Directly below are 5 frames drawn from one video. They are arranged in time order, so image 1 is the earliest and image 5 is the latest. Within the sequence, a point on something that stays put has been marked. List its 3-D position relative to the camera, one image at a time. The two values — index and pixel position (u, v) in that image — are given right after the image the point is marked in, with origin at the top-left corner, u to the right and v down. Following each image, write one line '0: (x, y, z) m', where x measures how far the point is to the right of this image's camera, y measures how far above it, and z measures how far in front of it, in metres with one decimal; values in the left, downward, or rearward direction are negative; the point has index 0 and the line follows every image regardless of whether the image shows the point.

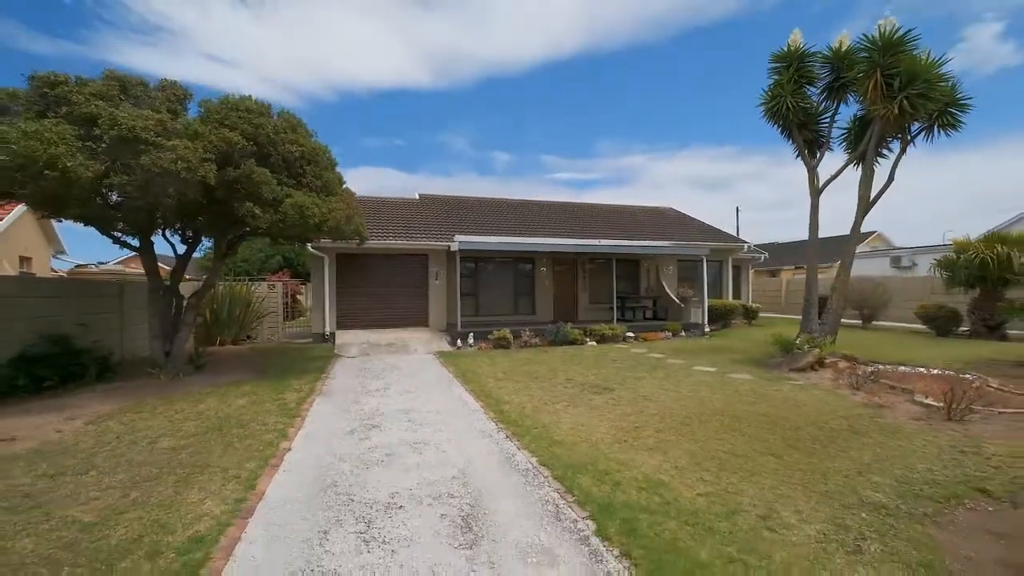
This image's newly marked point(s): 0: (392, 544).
0: (-0.8, -1.6, +3.1) m
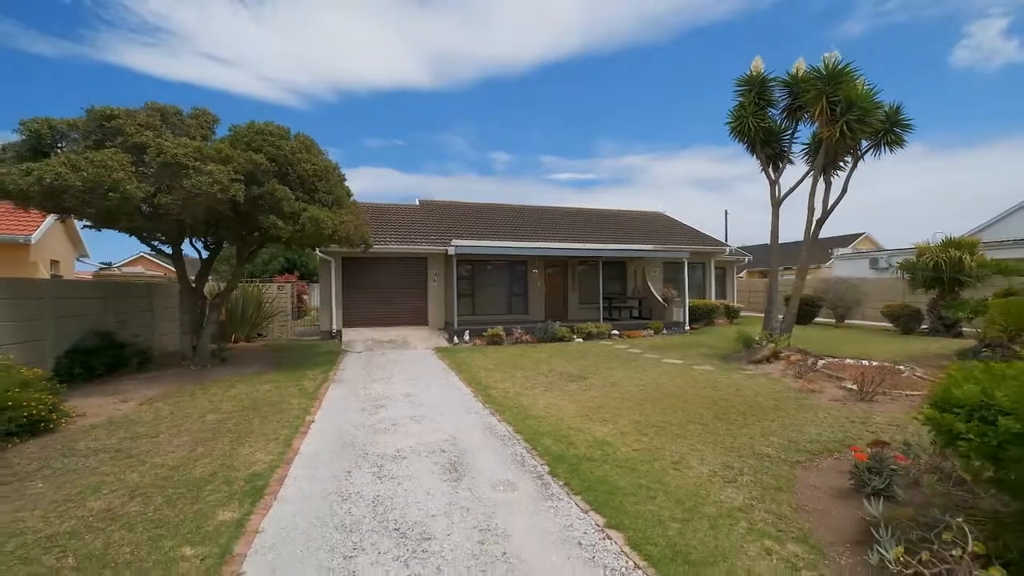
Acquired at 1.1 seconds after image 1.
0: (-1.0, -1.6, +4.3) m
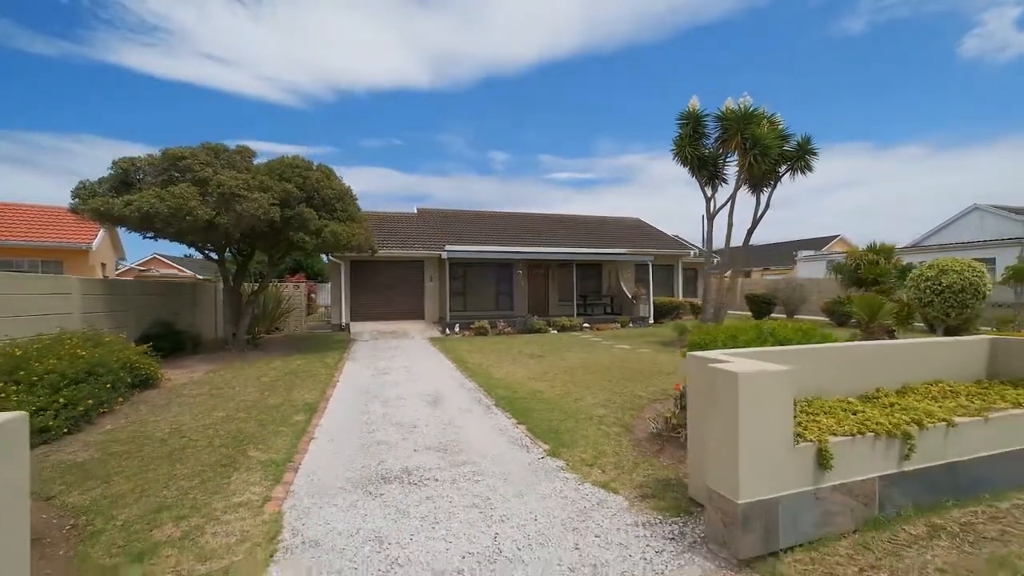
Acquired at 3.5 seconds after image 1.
0: (-1.6, -1.6, +6.8) m
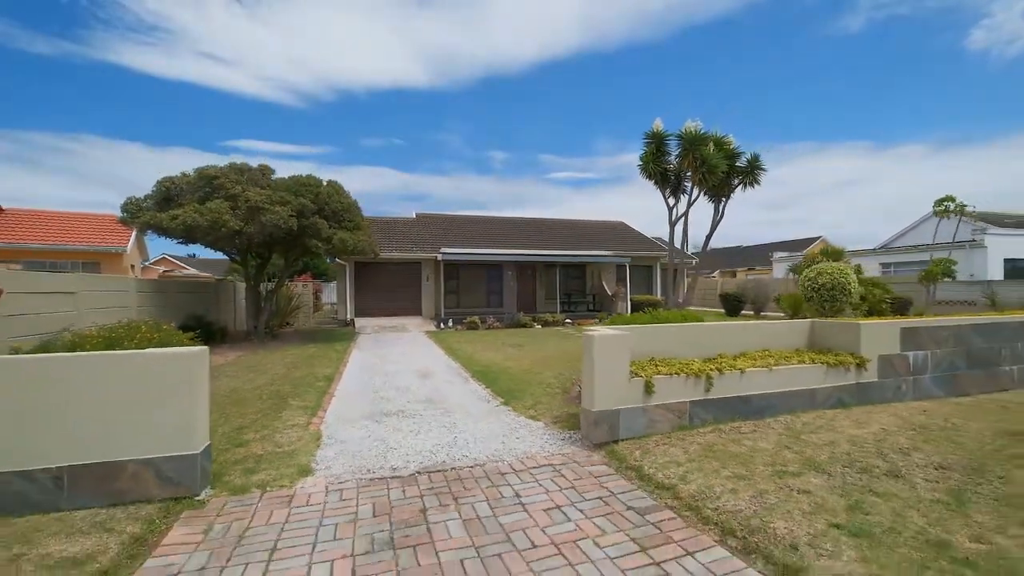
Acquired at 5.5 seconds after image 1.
0: (-2.0, -1.6, +8.7) m
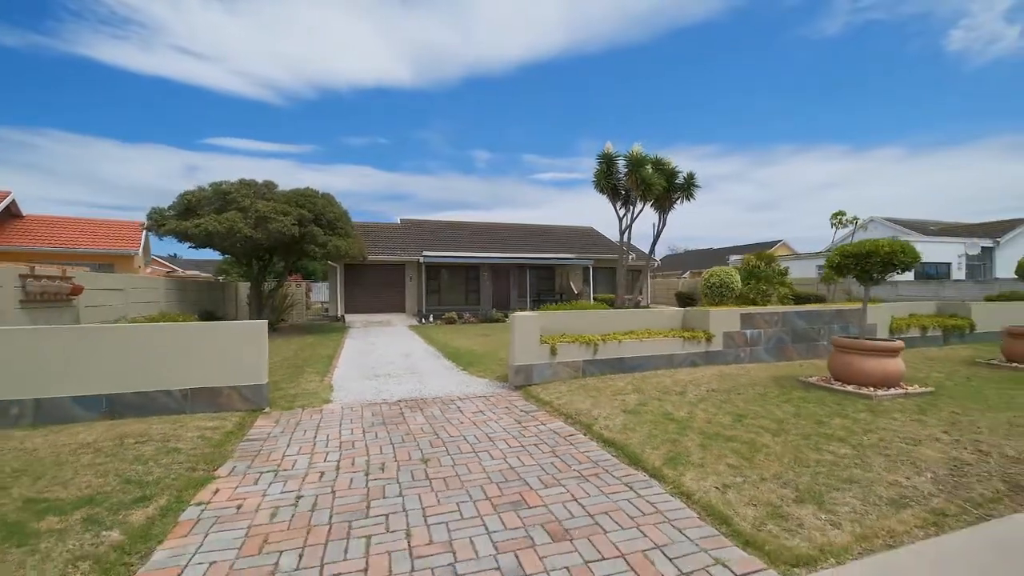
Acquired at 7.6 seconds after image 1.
0: (-2.9, -1.5, +11.1) m
